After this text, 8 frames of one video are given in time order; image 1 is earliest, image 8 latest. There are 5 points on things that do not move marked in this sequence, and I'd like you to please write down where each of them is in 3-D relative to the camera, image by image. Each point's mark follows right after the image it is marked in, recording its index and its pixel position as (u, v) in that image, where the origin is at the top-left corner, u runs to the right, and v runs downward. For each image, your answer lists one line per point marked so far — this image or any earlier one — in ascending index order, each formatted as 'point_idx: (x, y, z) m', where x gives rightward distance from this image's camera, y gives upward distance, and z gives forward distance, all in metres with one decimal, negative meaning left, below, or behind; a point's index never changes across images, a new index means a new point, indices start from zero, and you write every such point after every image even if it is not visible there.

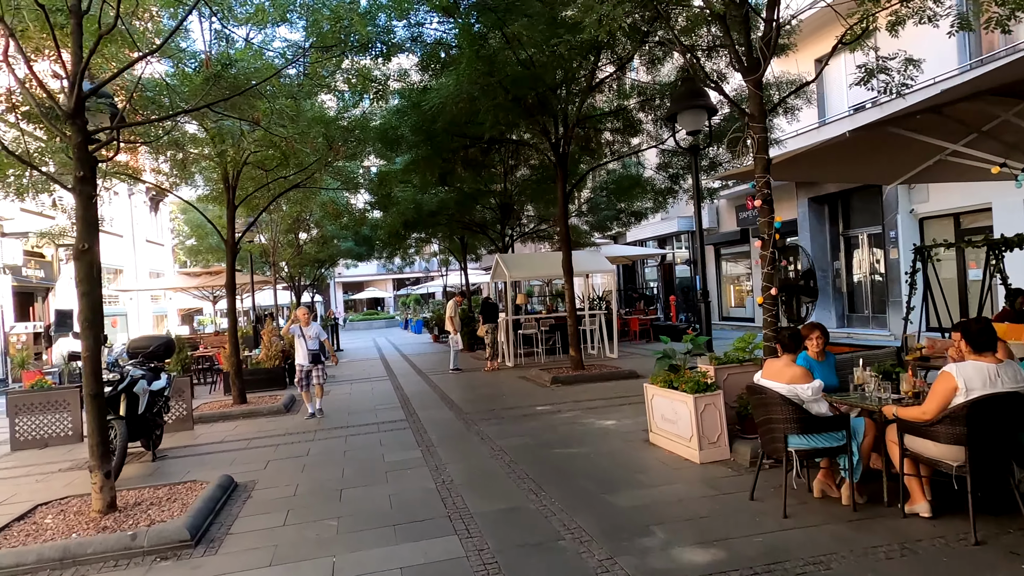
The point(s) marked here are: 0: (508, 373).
0: (-0.1, -1.7, +13.2) m
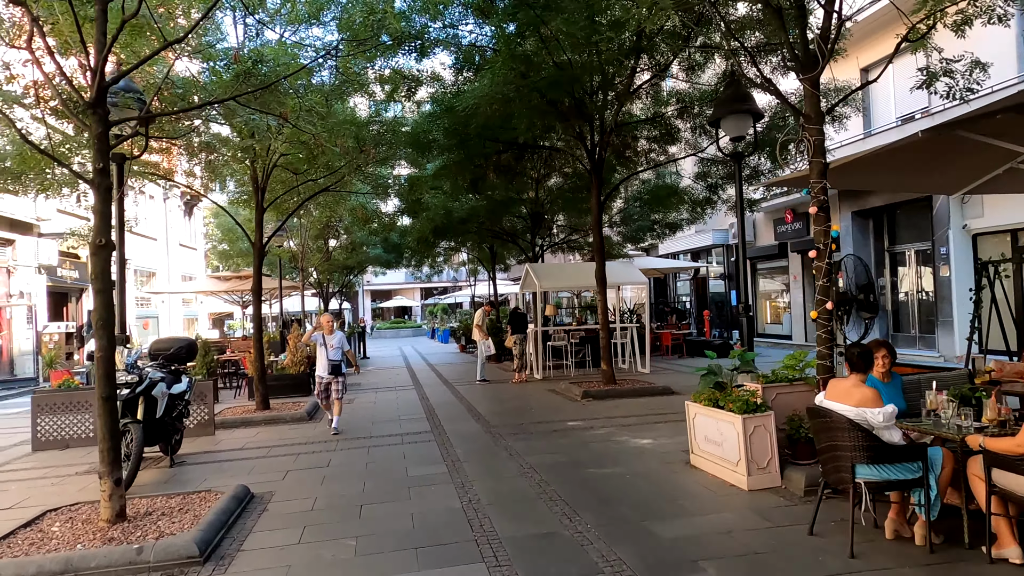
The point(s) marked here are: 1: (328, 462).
0: (+0.5, -1.9, +12.8) m
1: (-1.9, -1.8, +6.9) m
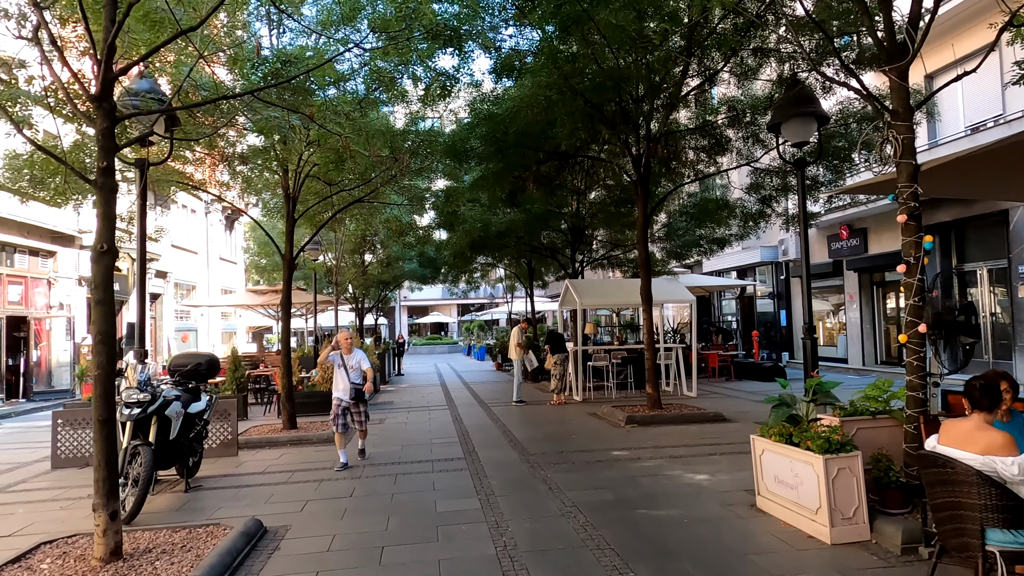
0: (+1.2, -2.2, +12.1) m
1: (-1.5, -2.0, +6.4) m
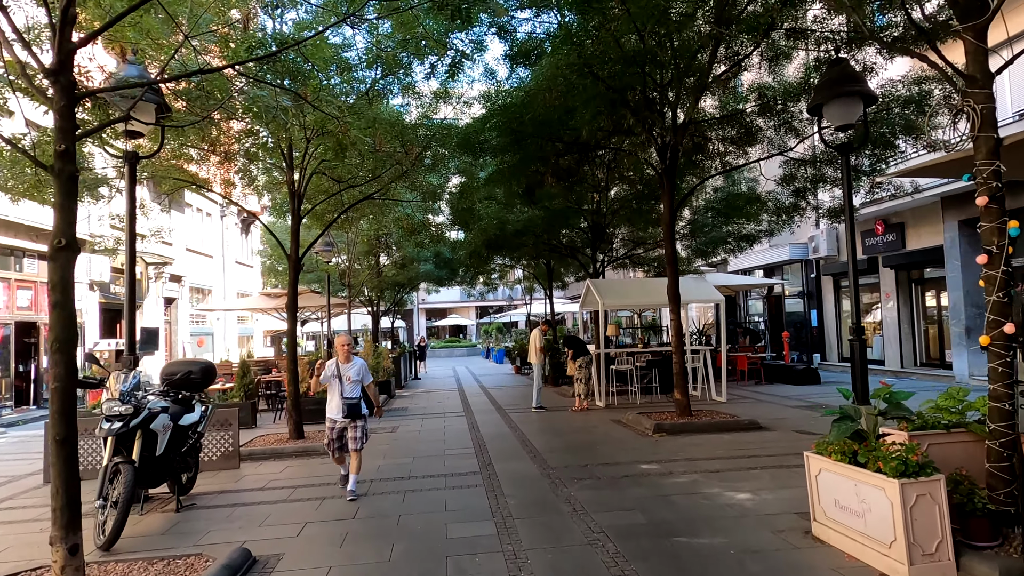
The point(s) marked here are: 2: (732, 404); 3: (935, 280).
0: (+1.5, -2.2, +11.4) m
1: (-1.4, -2.0, +5.8) m
2: (+4.1, -2.2, +12.5) m
3: (+9.9, +0.2, +15.5) m
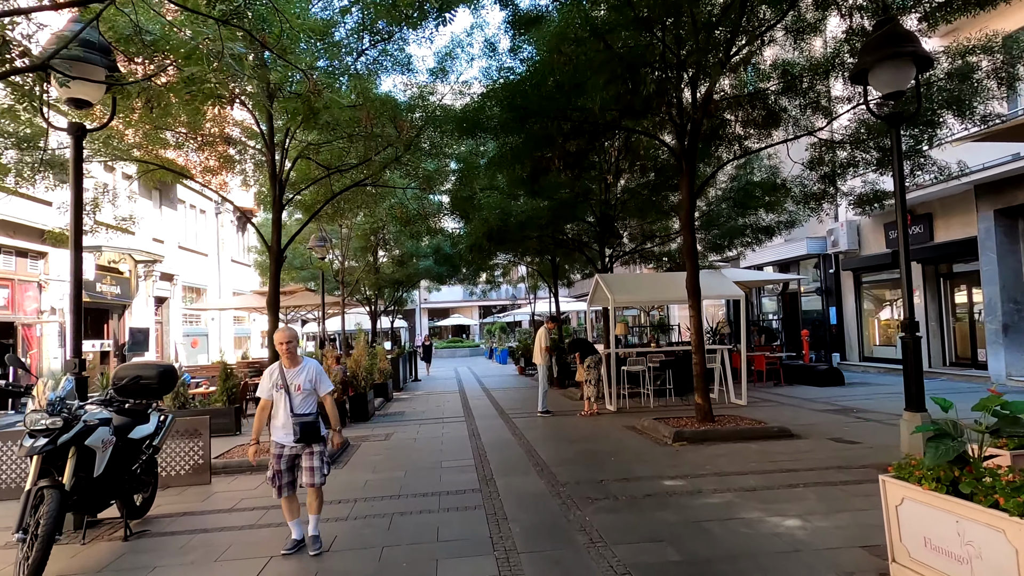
0: (+1.6, -2.1, +10.5) m
1: (-1.3, -1.9, +4.9) m
2: (+4.2, -2.1, +11.6) m
3: (+9.9, +0.3, +14.6) m
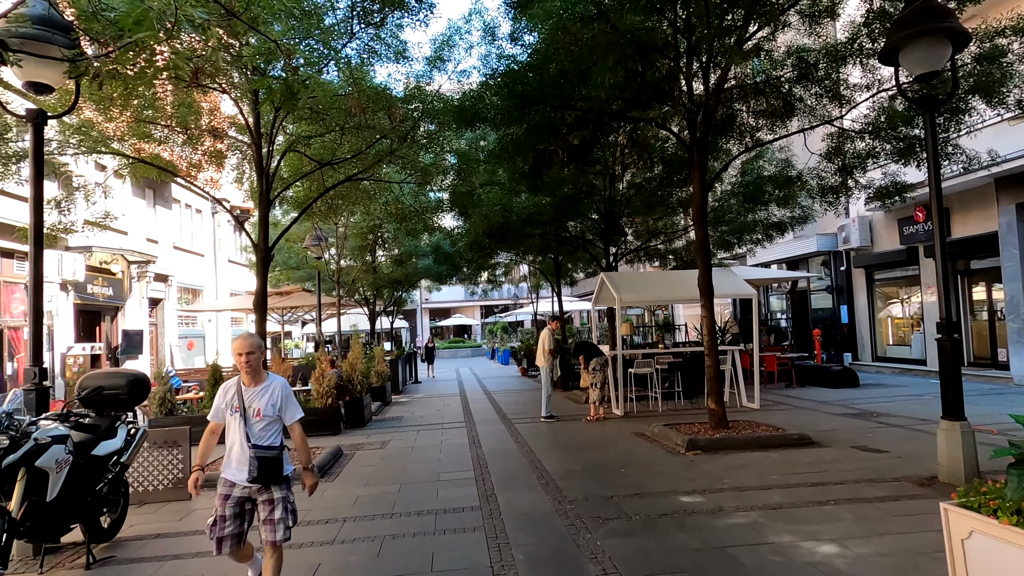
0: (+1.6, -2.1, +10.0) m
1: (-1.3, -1.9, +4.4) m
2: (+4.2, -2.1, +11.0) m
3: (+10.0, +0.4, +14.0) m
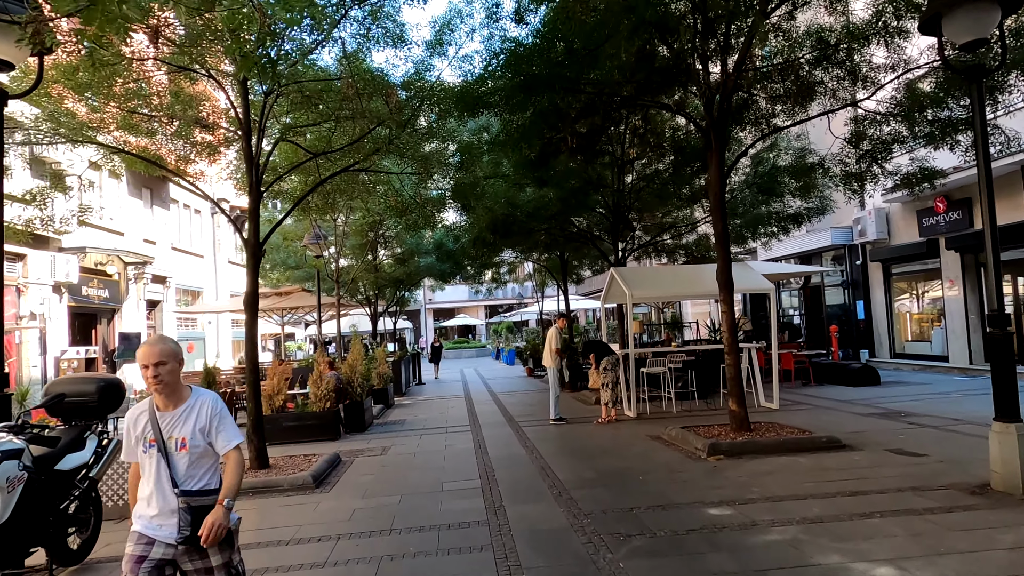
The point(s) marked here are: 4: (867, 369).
0: (+1.7, -2.0, +9.5) m
1: (-1.2, -1.8, +3.9) m
2: (+4.3, -2.0, +10.5) m
3: (+10.1, +0.5, +13.5) m
4: (+7.1, -1.6, +13.3) m
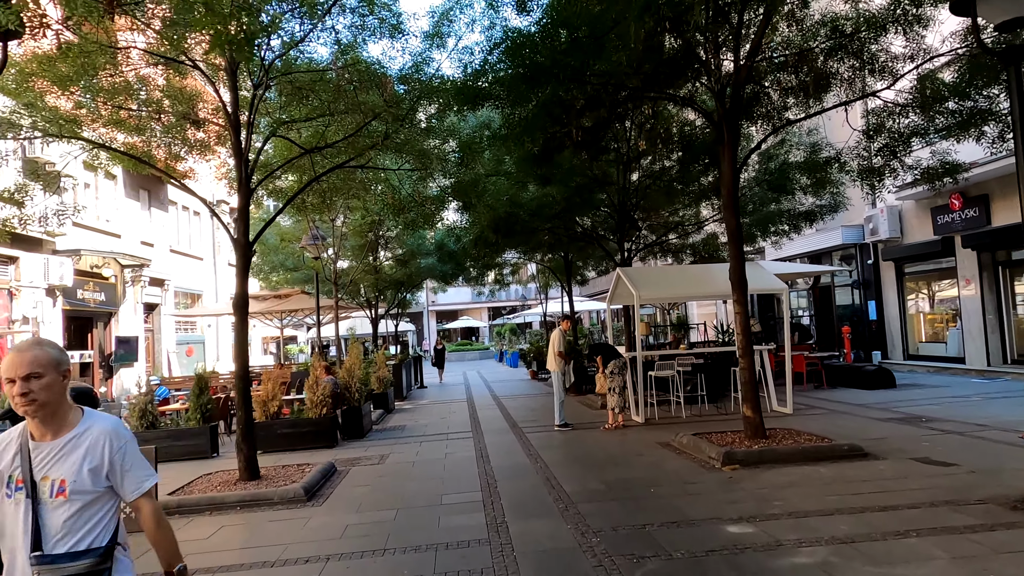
0: (+1.8, -2.0, +9.1) m
1: (-1.2, -1.8, +3.5) m
2: (+4.4, -2.0, +10.1) m
3: (+10.1, +0.5, +13.0) m
4: (+7.2, -1.6, +12.9) m
